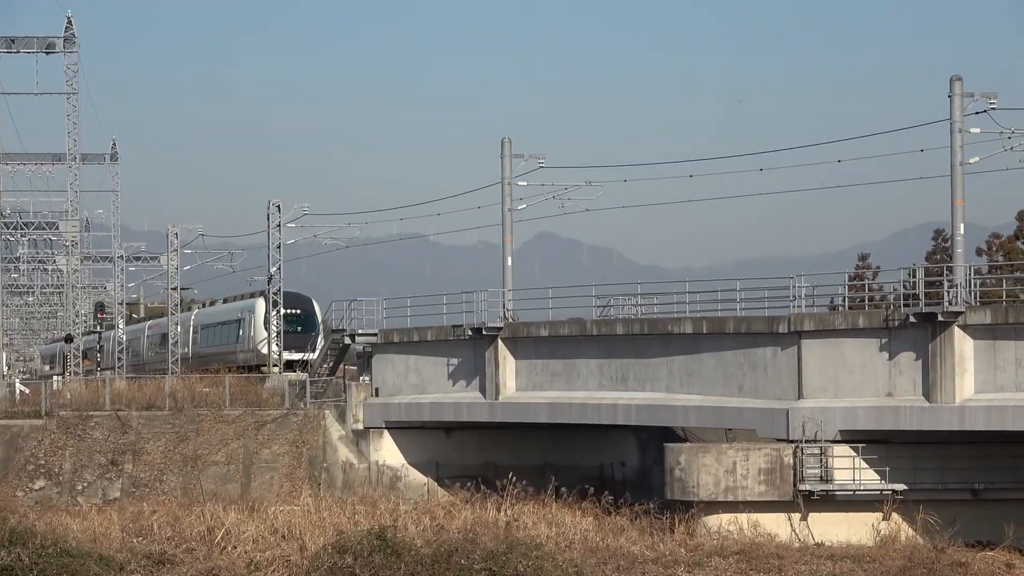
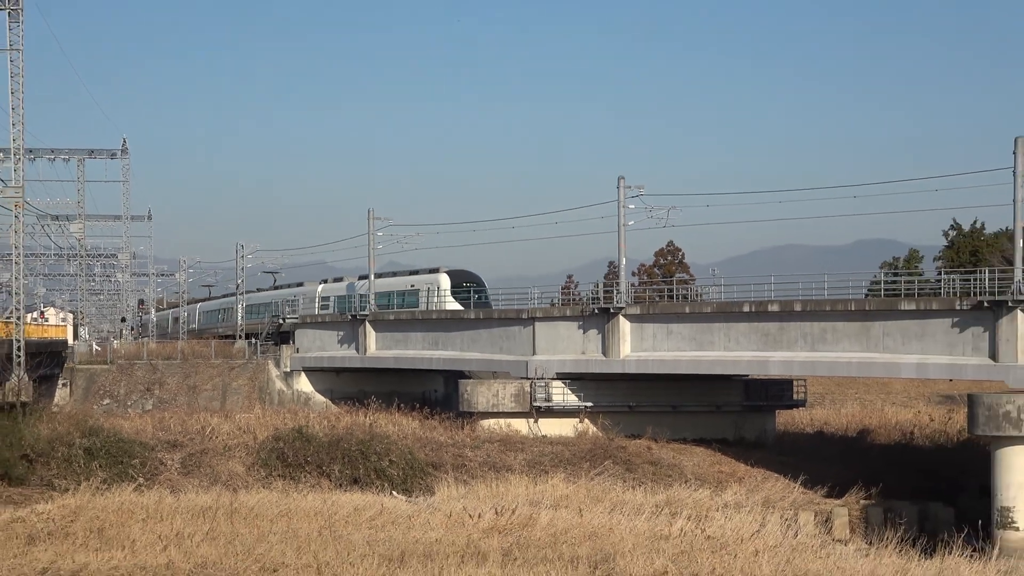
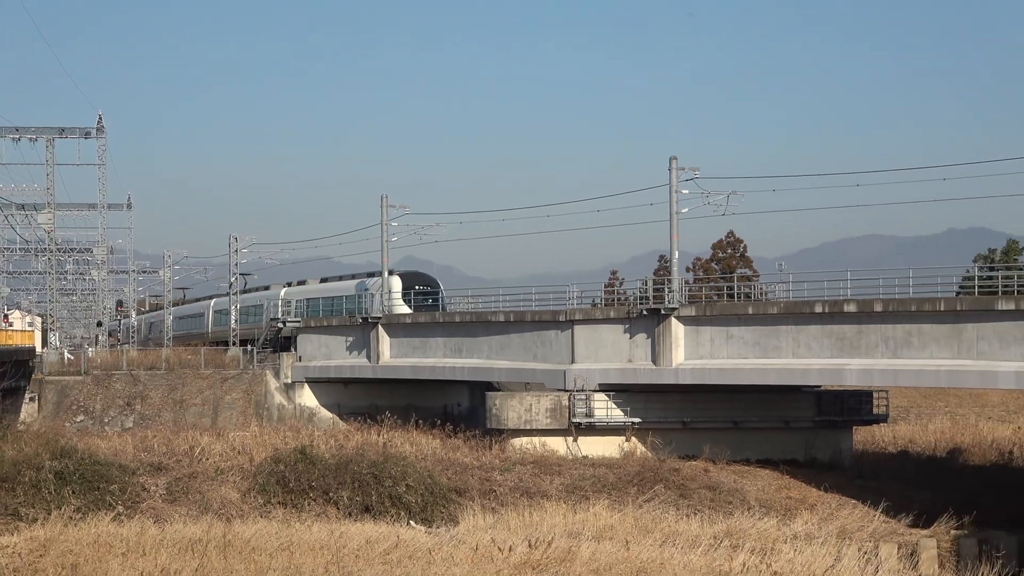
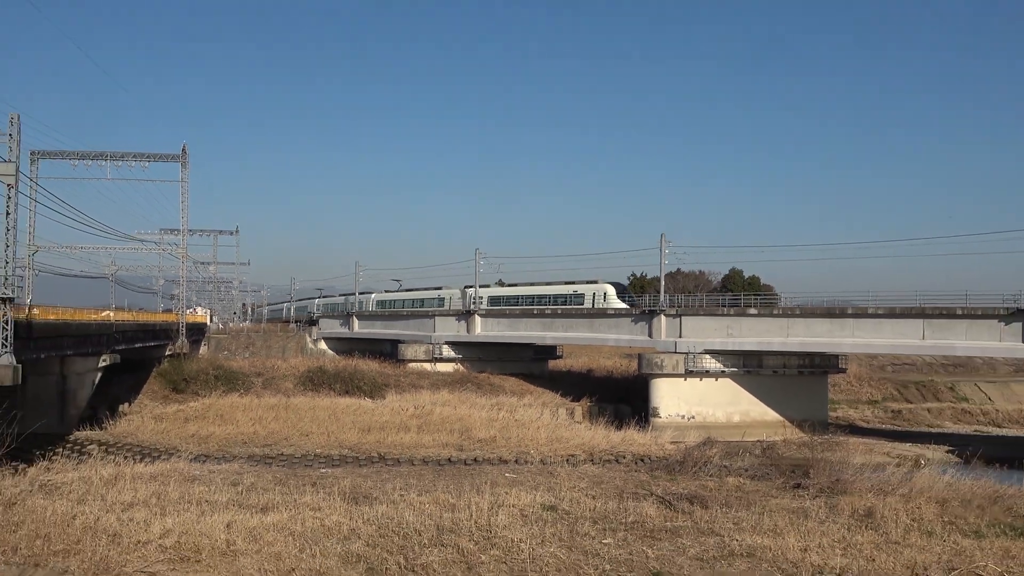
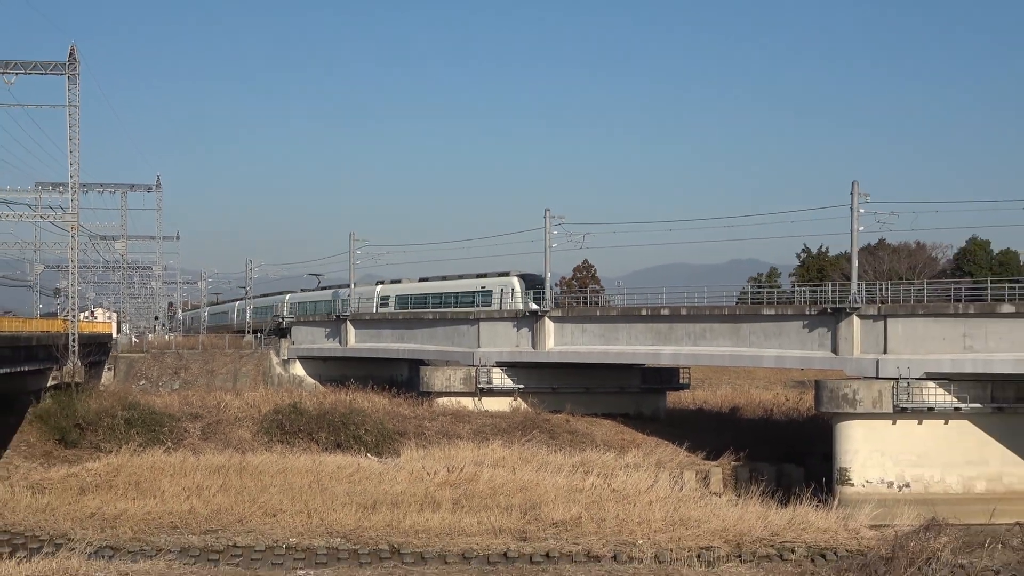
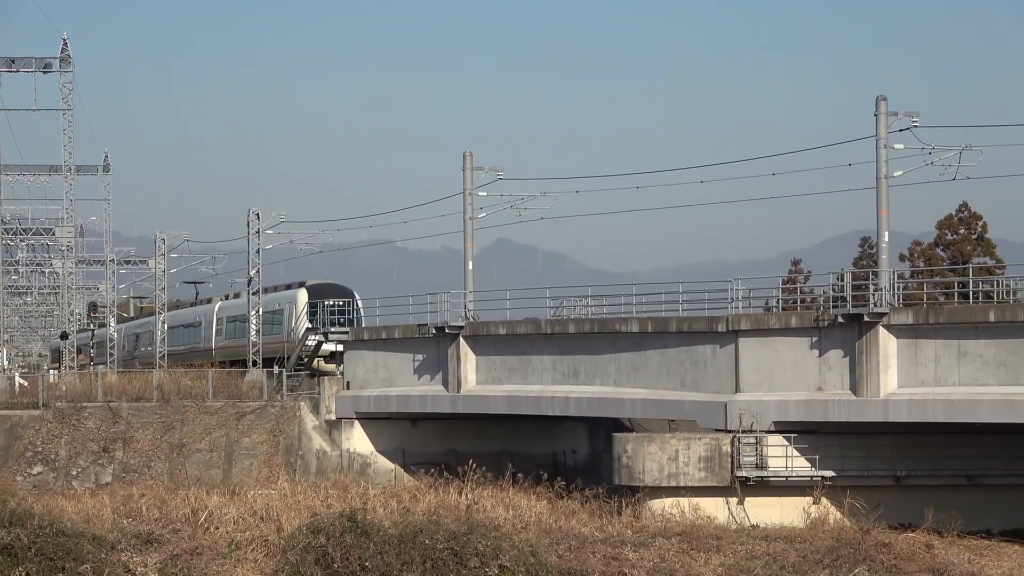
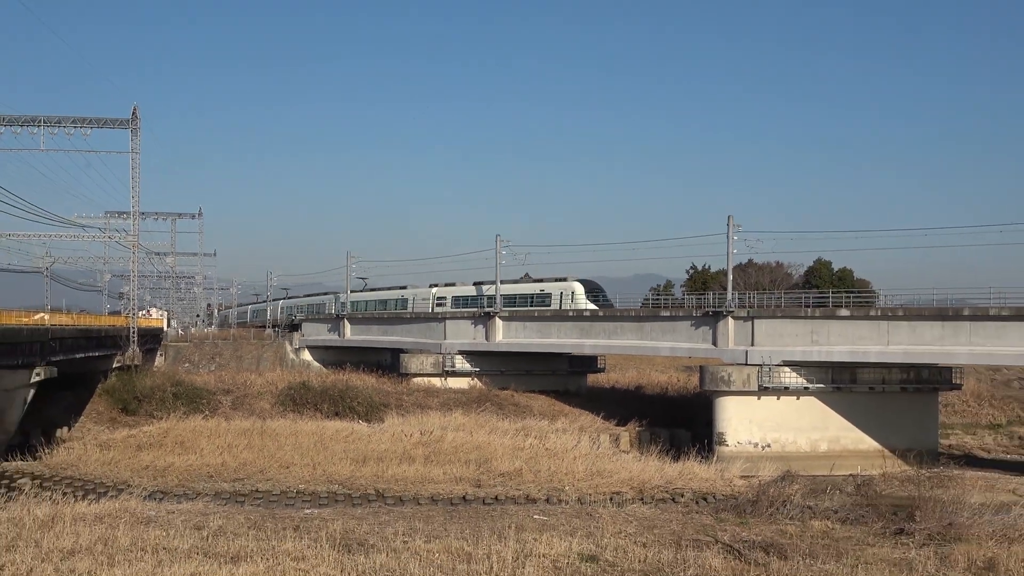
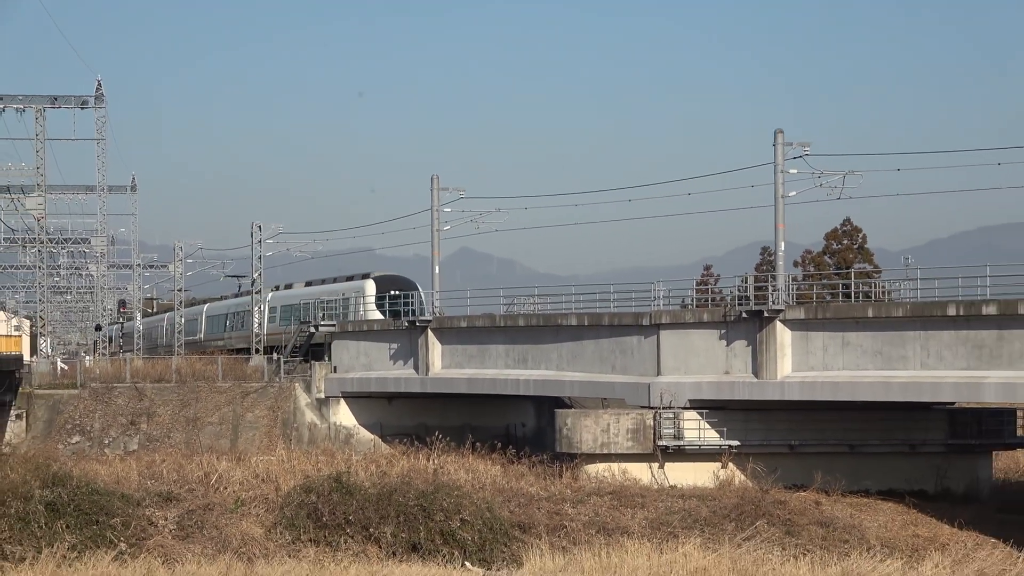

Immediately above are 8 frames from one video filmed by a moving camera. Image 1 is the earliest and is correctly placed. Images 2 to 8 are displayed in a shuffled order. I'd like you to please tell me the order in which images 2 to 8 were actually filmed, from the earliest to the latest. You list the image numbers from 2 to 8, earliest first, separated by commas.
6, 8, 3, 2, 5, 7, 4
